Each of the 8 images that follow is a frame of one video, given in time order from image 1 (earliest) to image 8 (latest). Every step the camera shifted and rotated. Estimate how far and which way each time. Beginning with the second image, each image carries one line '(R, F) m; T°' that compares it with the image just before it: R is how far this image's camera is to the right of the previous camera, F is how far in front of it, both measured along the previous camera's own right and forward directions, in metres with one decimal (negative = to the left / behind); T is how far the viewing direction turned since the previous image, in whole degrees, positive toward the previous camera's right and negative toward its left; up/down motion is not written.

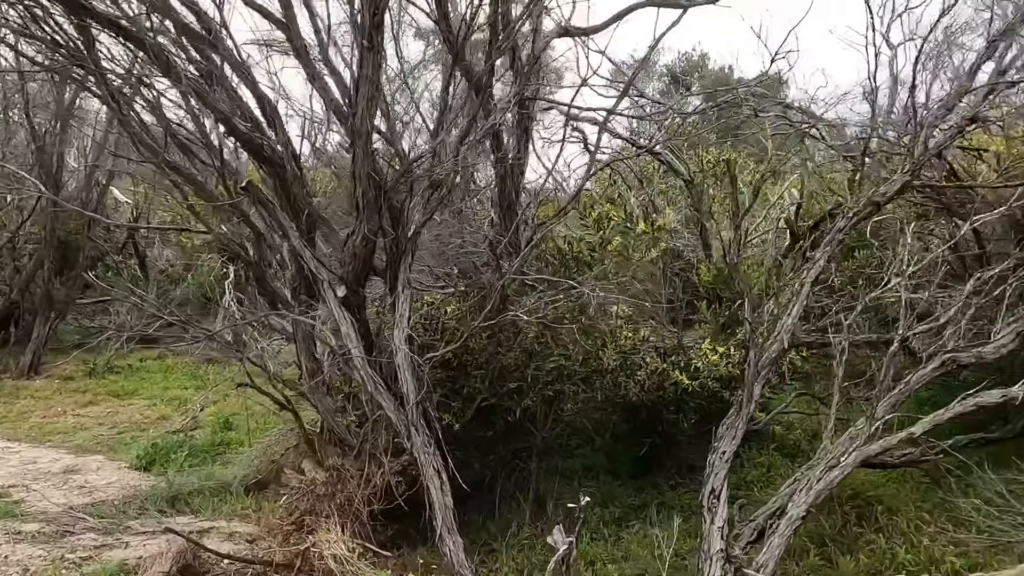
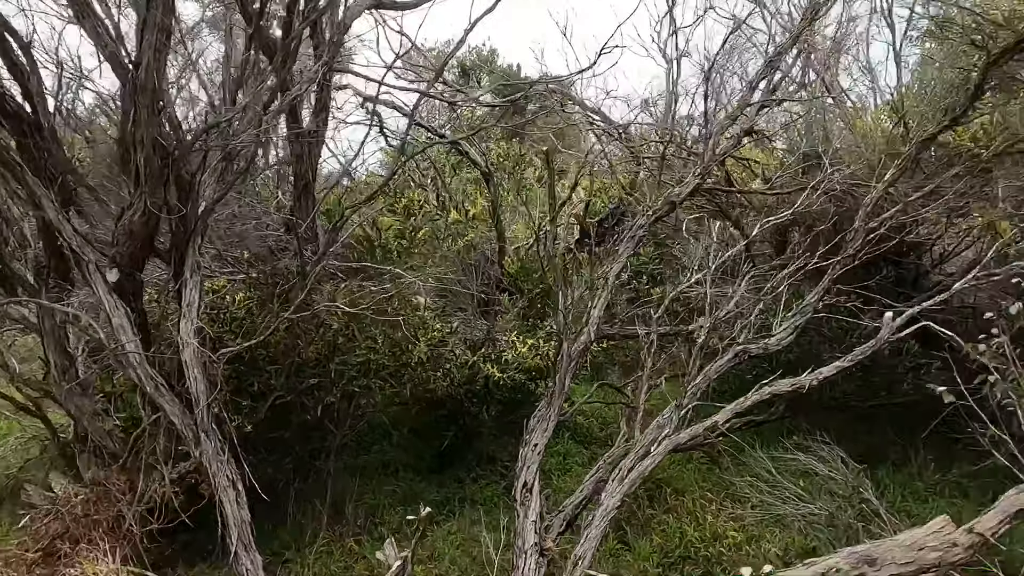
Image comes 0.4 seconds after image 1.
(-0.2, +0.3) m; +17°
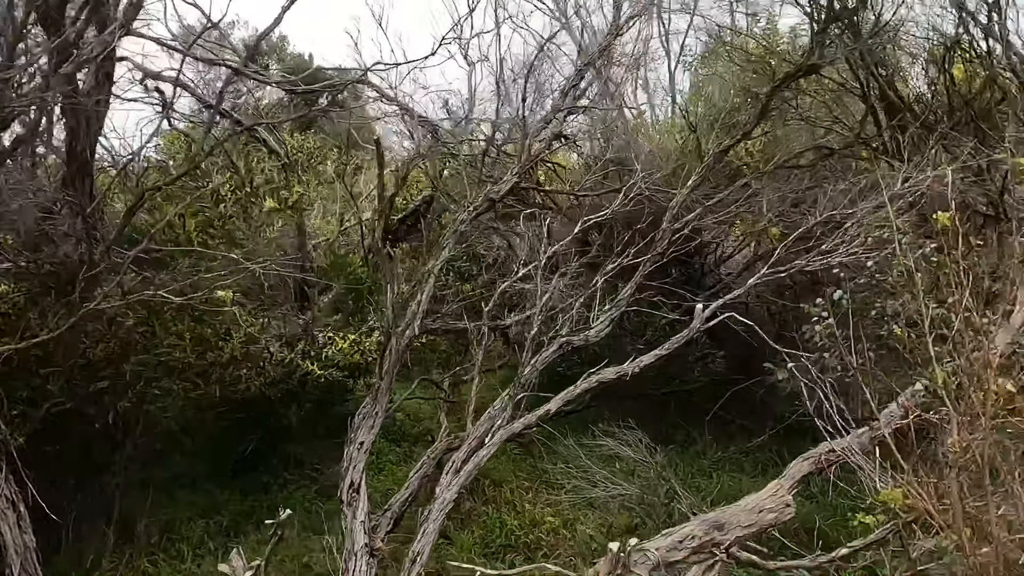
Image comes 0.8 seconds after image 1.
(-0.3, +0.1) m; +16°
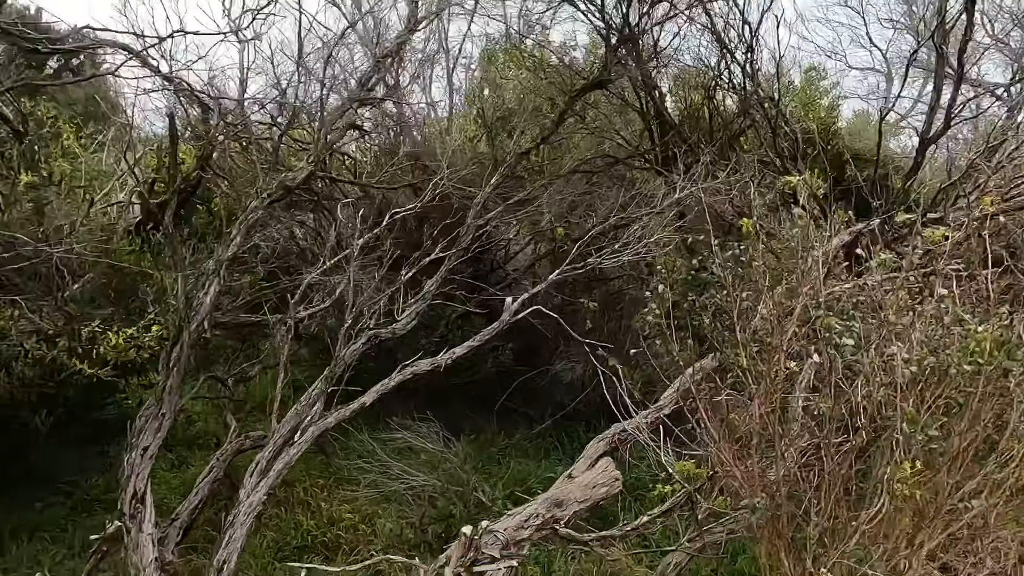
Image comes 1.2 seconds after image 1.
(-0.3, 0.0) m; +18°
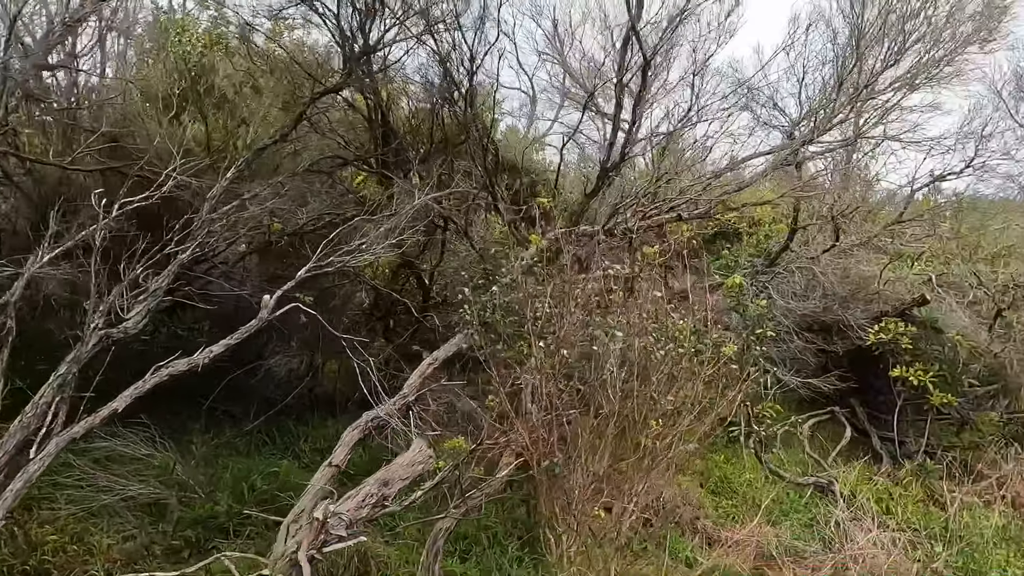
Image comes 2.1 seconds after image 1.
(-0.7, -0.2) m; +27°
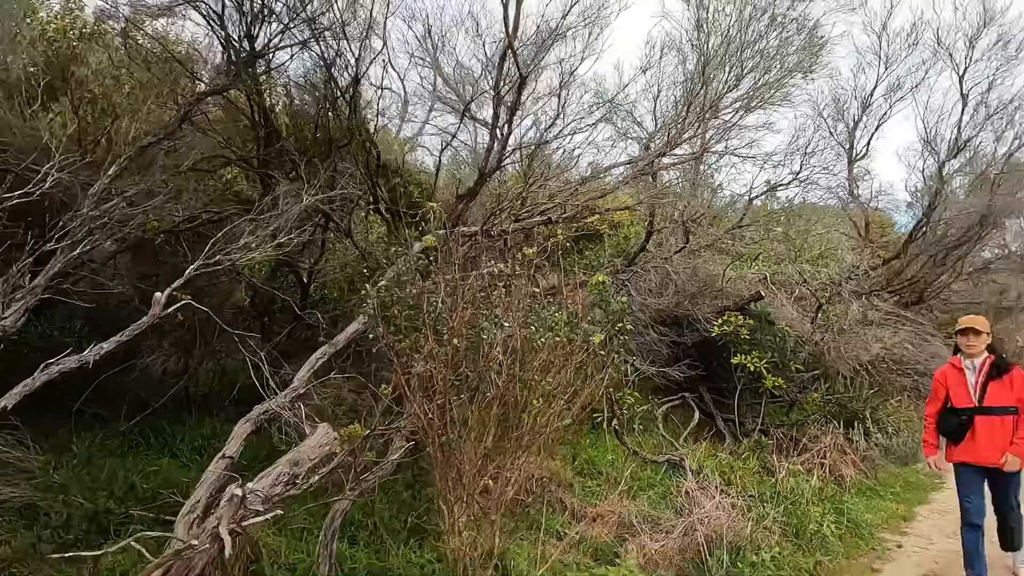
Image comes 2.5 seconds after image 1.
(-0.1, -0.4) m; +10°
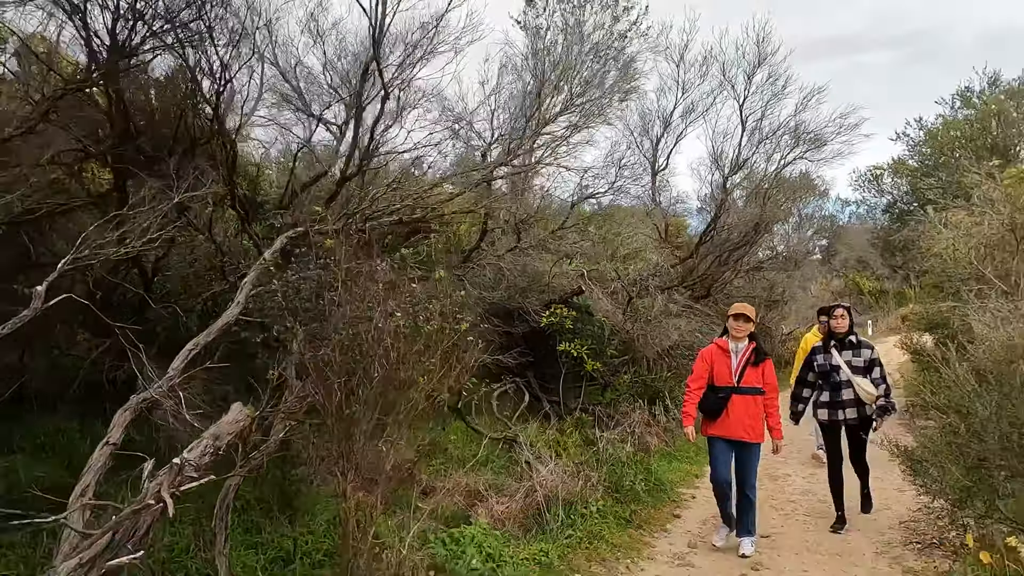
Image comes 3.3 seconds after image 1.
(-0.4, -0.6) m; +14°
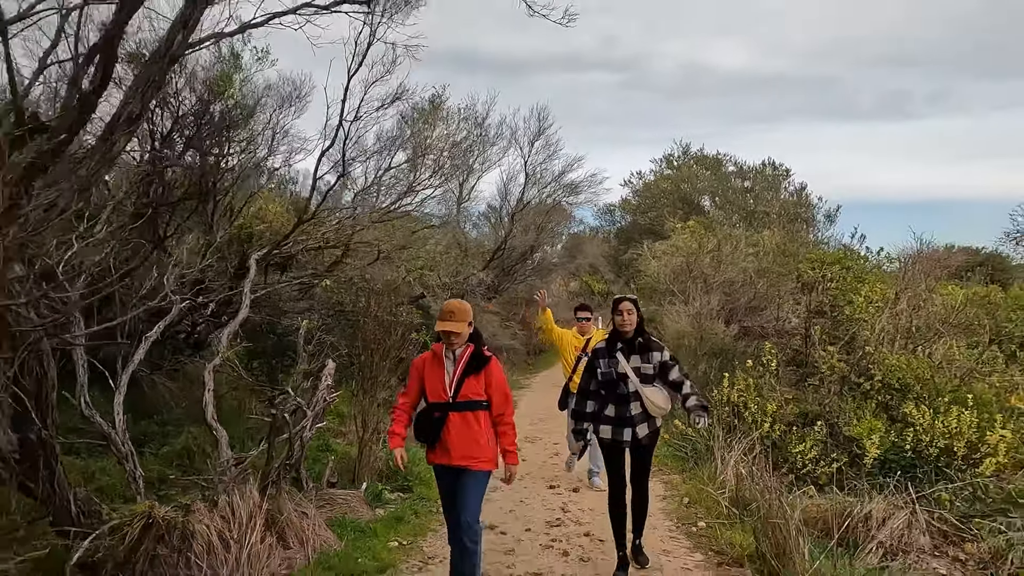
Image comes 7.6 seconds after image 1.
(-2.0, -3.6) m; +19°
